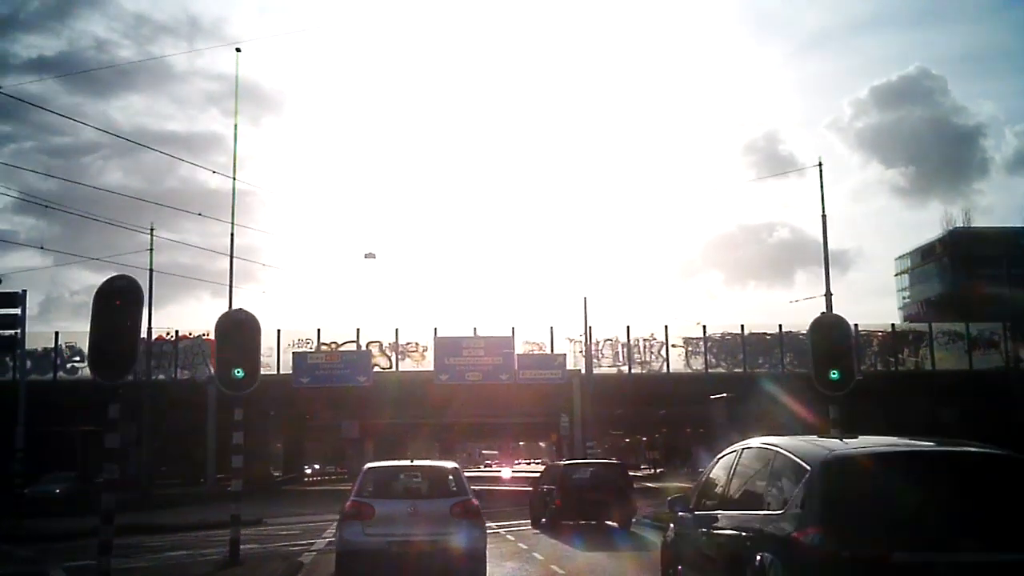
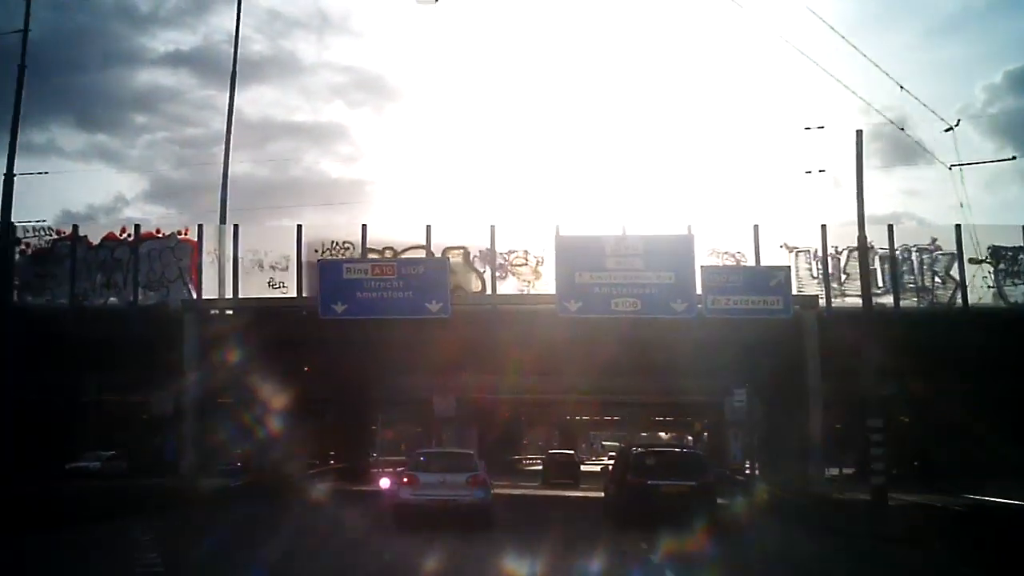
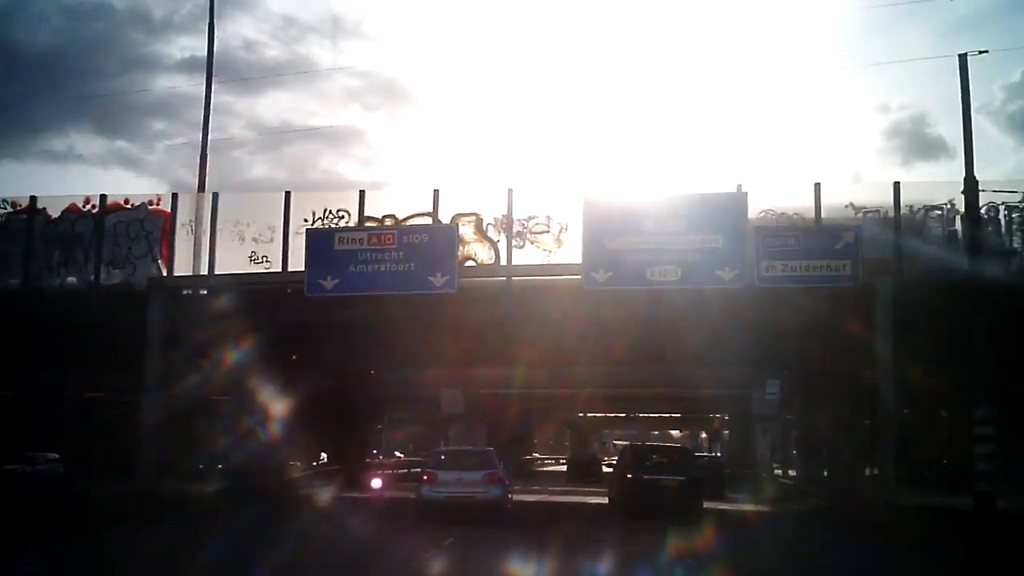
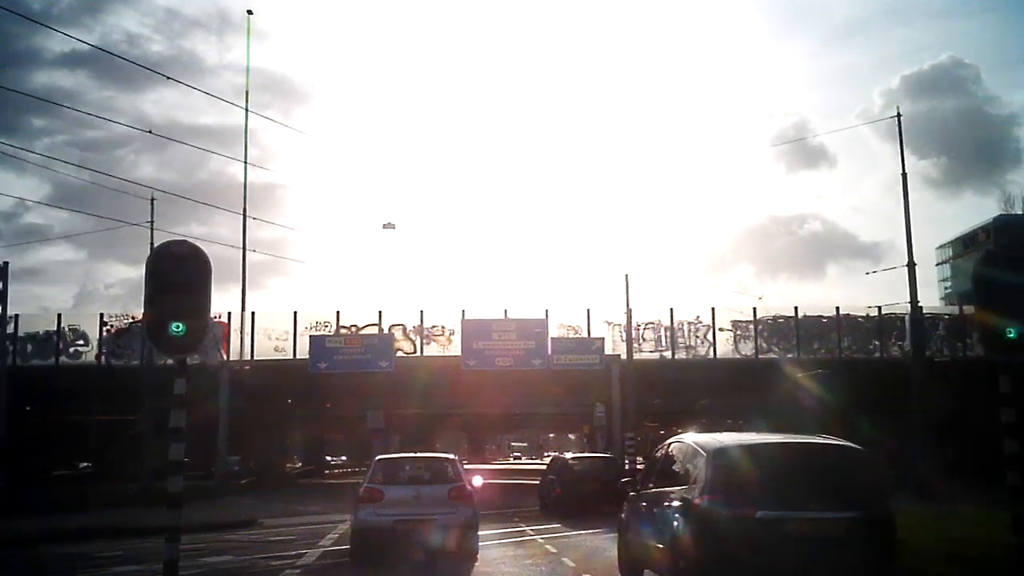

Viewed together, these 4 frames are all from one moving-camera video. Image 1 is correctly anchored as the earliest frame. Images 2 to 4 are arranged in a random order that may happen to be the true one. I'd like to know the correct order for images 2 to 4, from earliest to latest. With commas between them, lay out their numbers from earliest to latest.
4, 2, 3
